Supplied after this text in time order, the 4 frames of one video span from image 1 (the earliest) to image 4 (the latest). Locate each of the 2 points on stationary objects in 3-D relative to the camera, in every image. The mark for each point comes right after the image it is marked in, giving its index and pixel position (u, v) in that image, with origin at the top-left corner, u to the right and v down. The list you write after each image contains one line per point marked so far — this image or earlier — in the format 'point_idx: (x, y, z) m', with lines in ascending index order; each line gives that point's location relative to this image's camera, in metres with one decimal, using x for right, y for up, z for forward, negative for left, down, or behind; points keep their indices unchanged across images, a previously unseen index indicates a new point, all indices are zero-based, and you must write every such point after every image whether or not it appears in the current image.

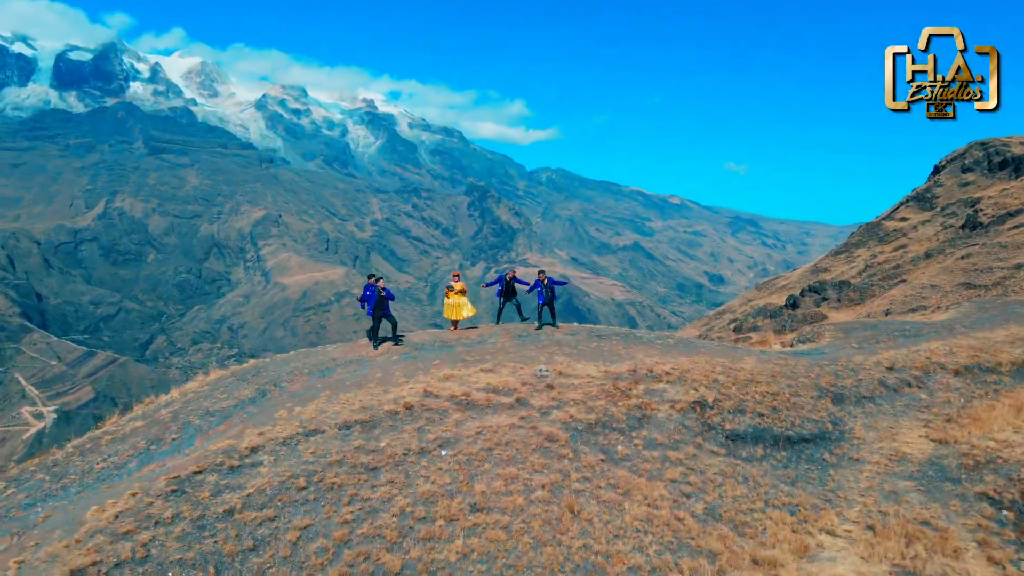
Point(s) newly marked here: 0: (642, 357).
0: (+4.0, -2.1, +19.8) m
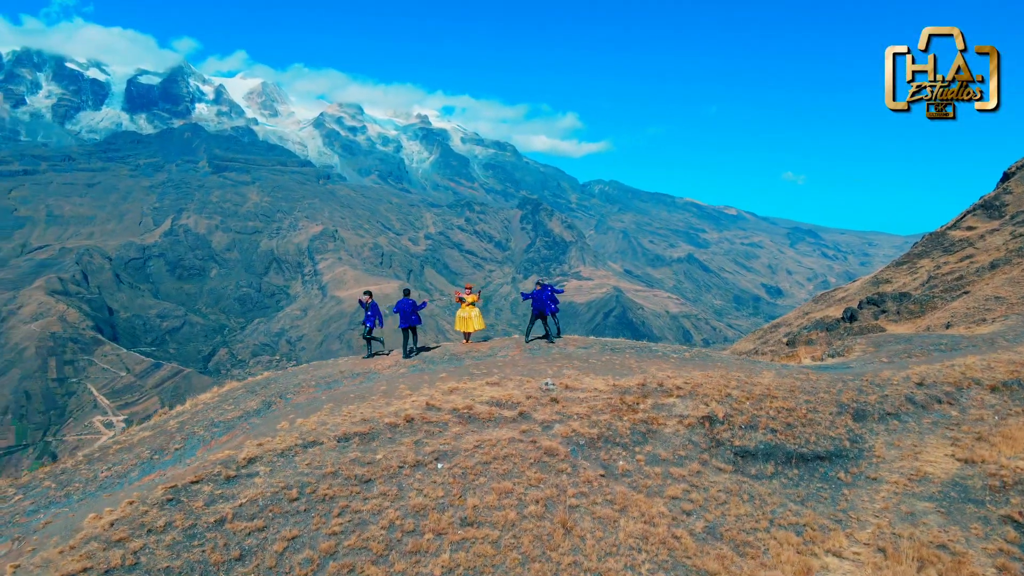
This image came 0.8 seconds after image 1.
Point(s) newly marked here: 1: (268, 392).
0: (+4.3, -2.5, +19.5) m
1: (-6.0, -2.5, +15.7) m
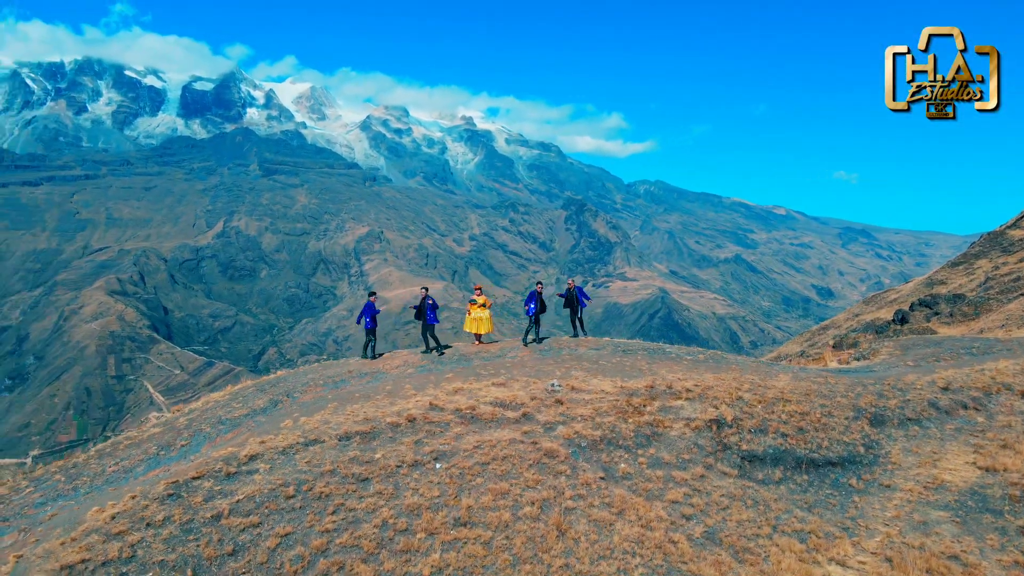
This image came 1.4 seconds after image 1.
0: (+4.6, -2.6, +19.3) m
1: (-5.9, -2.6, +16.0) m
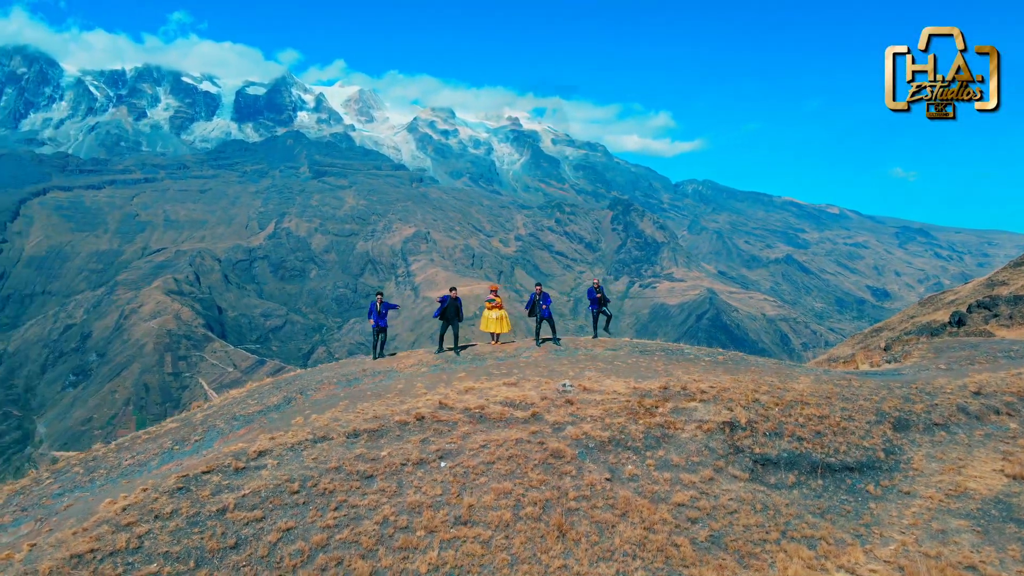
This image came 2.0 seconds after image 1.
0: (+5.0, -2.6, +19.1) m
1: (-5.6, -2.5, +16.3) m
